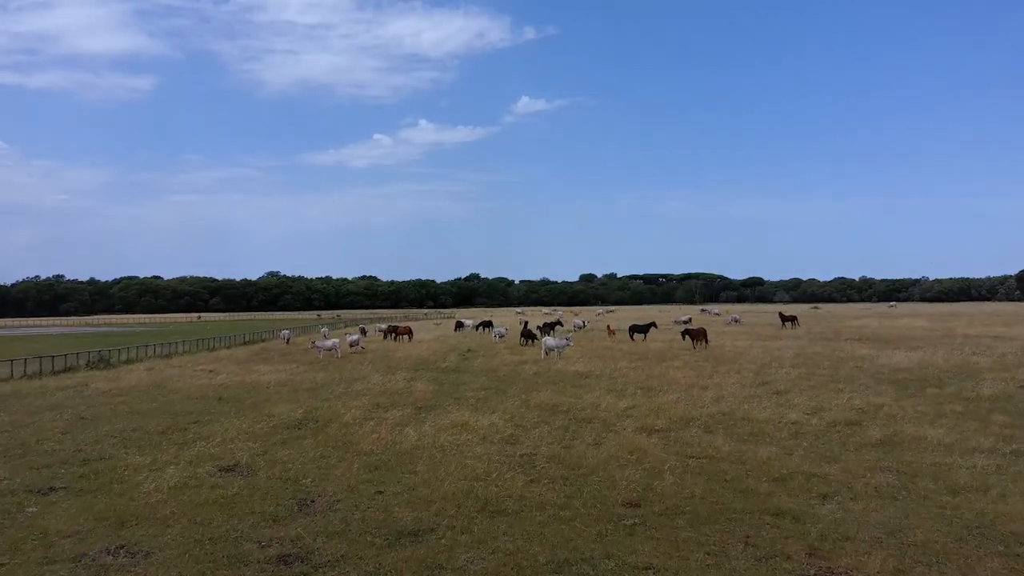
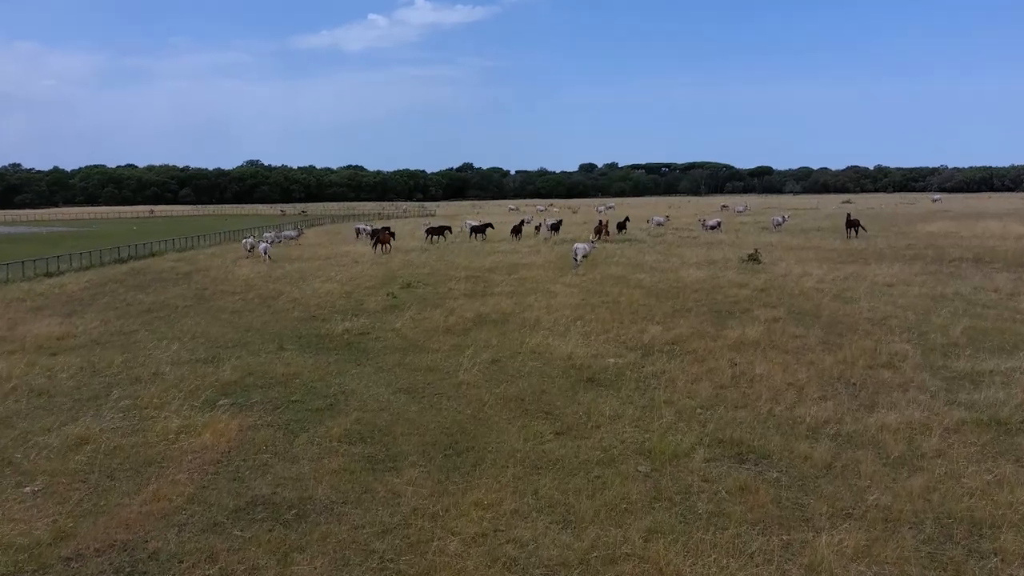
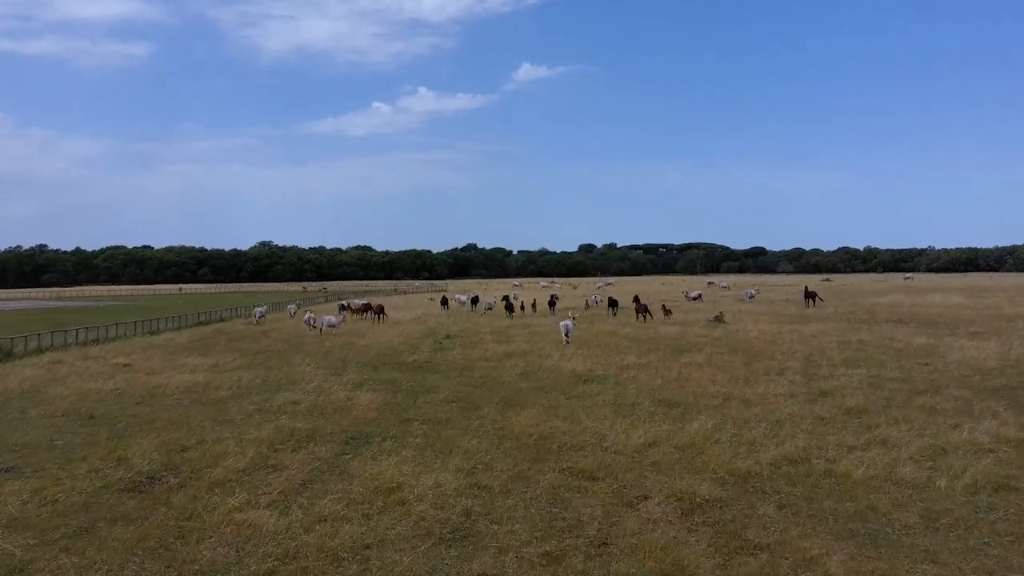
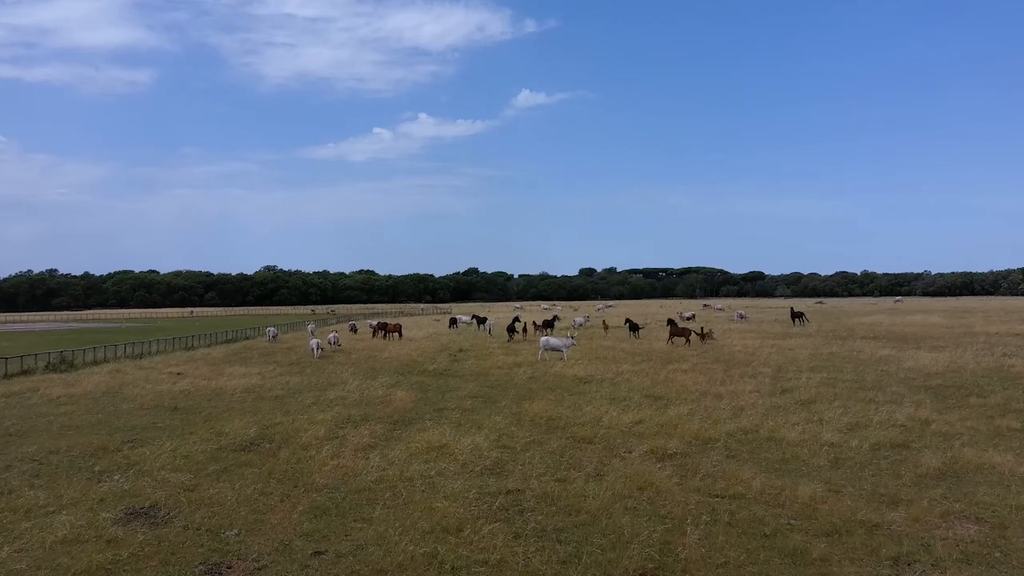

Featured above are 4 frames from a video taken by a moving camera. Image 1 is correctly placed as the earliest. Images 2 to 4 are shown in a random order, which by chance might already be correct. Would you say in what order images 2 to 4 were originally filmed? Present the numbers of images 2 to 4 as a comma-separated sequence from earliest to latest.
4, 3, 2
